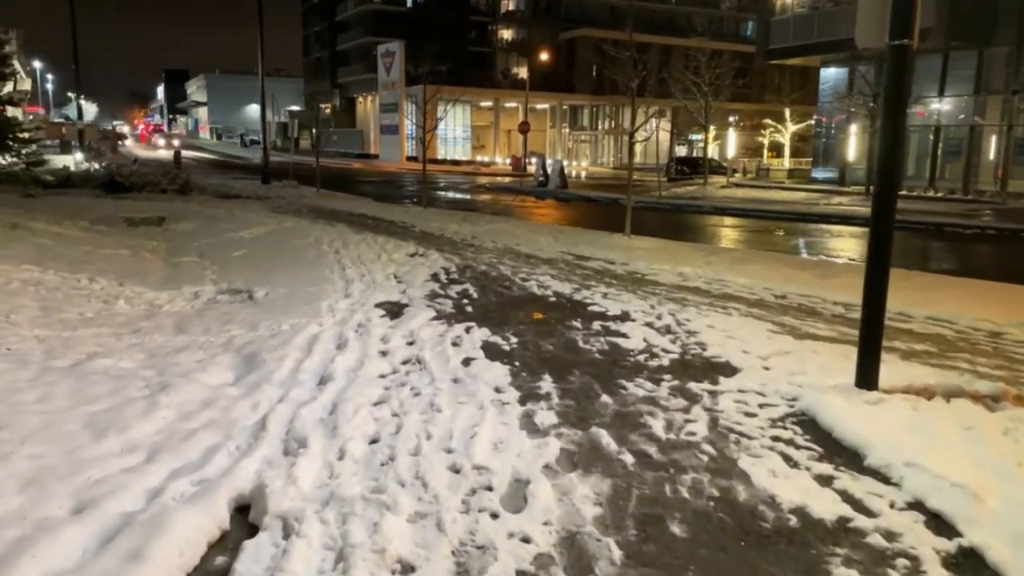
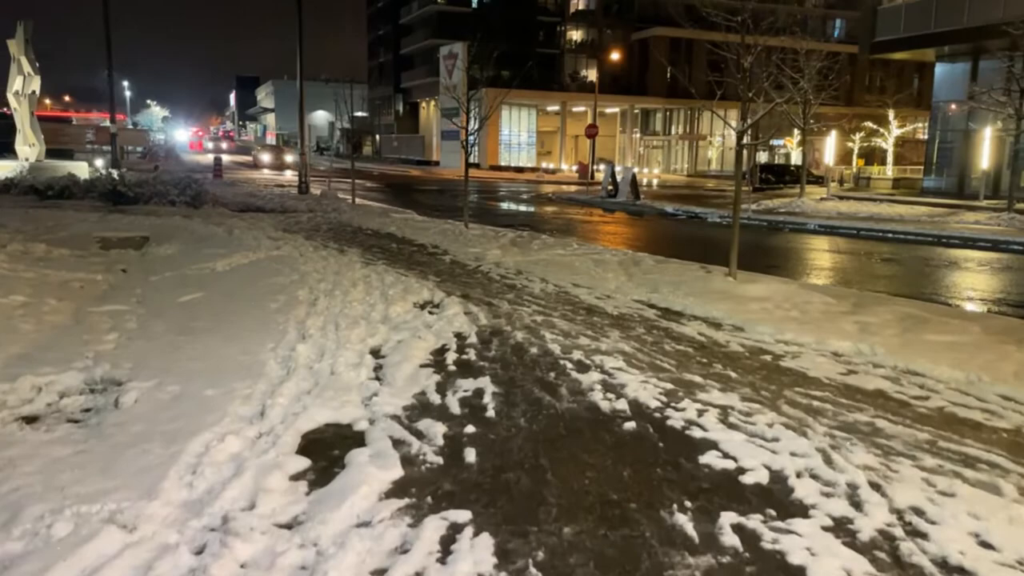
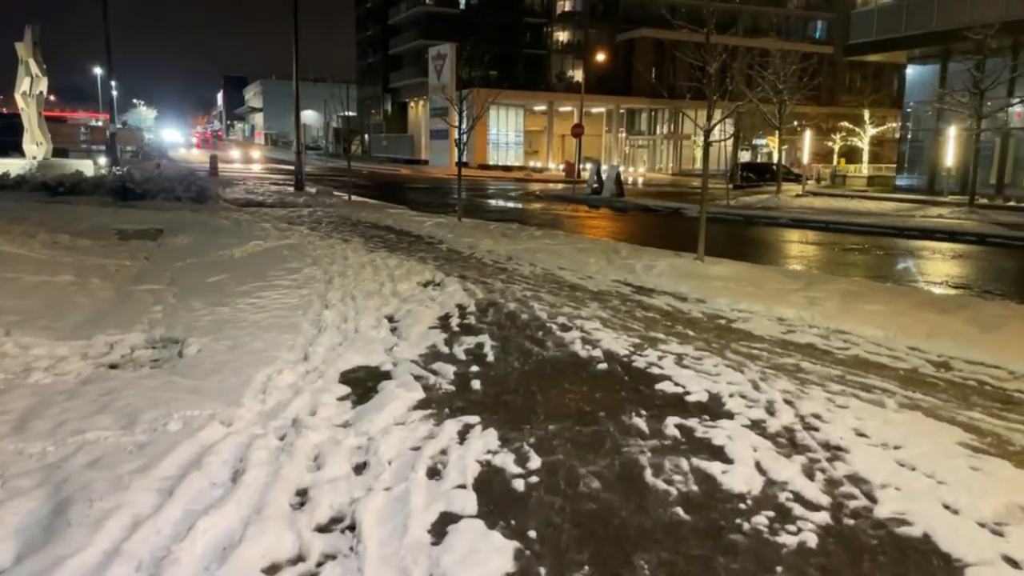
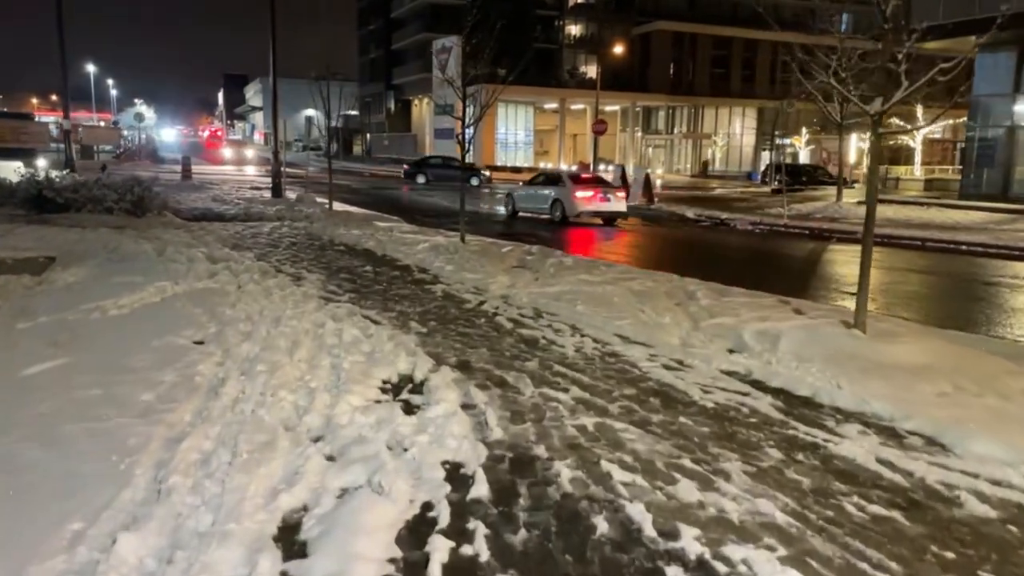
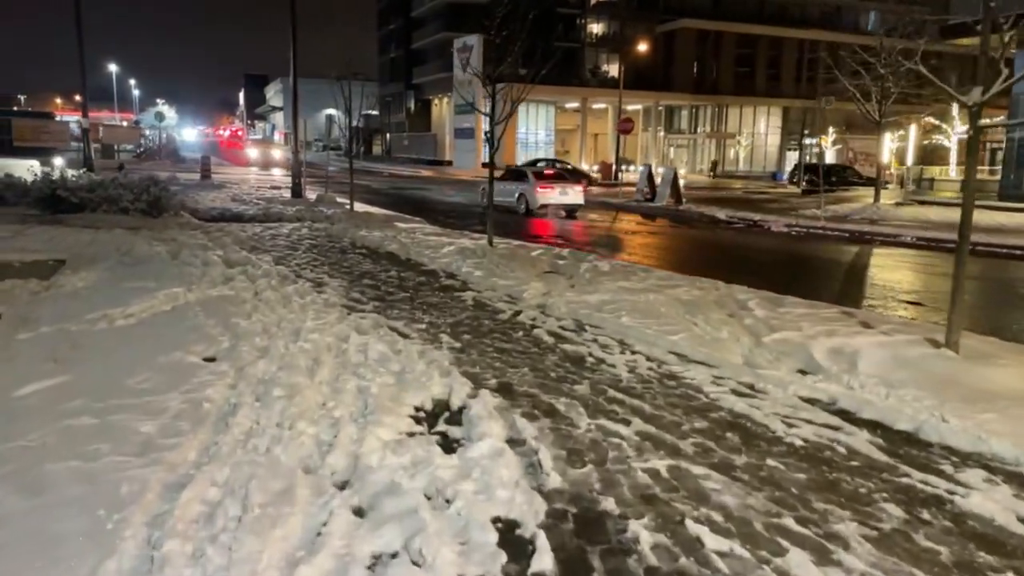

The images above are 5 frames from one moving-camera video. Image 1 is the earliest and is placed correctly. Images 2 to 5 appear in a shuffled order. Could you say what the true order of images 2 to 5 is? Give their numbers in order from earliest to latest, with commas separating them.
3, 2, 4, 5
